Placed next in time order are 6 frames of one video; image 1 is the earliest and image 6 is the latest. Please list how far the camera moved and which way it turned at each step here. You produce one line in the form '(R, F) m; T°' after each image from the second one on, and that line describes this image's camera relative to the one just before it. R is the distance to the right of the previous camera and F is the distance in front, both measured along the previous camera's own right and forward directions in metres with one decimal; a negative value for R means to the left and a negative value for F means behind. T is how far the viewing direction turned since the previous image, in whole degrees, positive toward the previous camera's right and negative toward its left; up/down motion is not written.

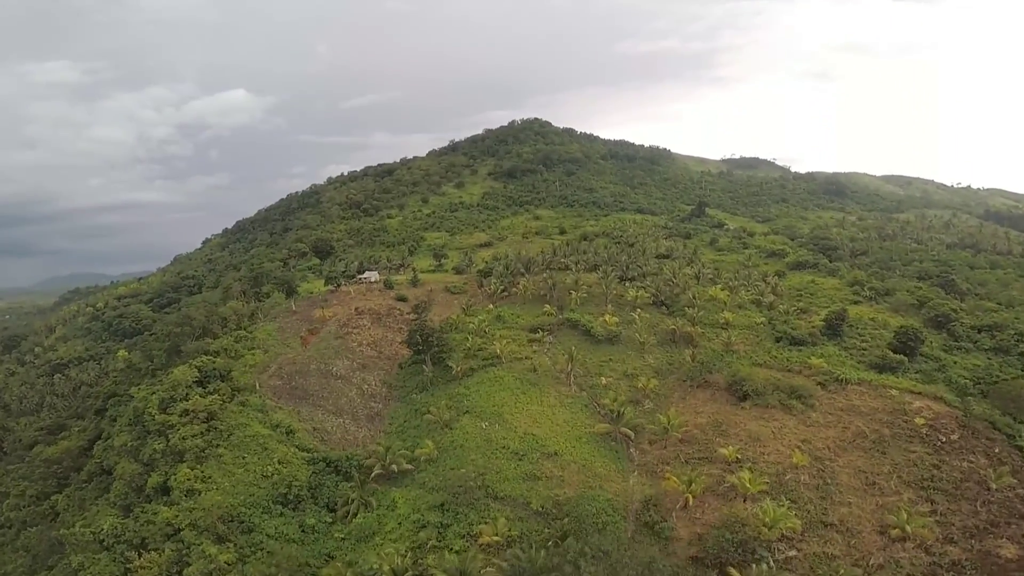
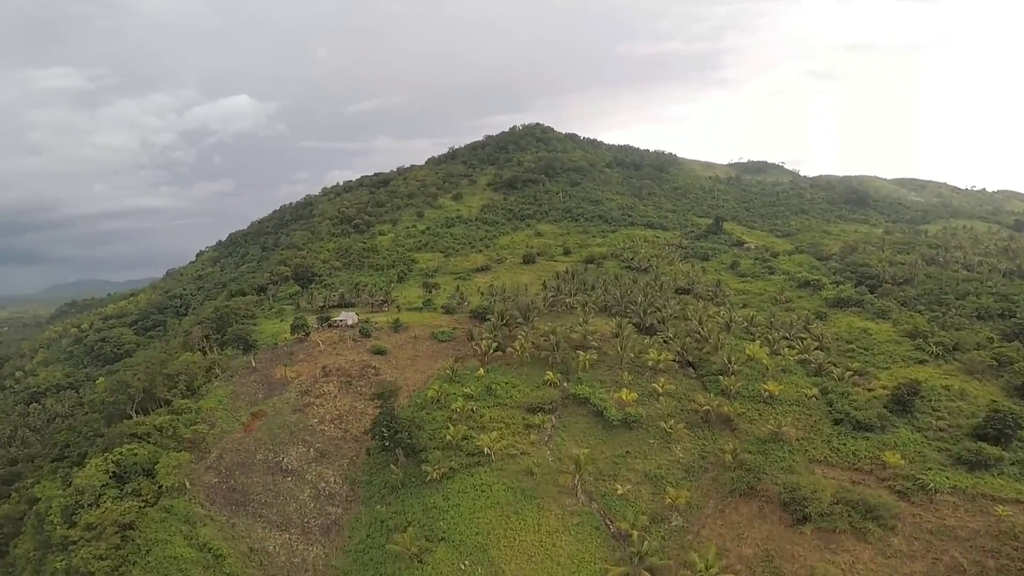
(+0.7, +7.4) m; 0°
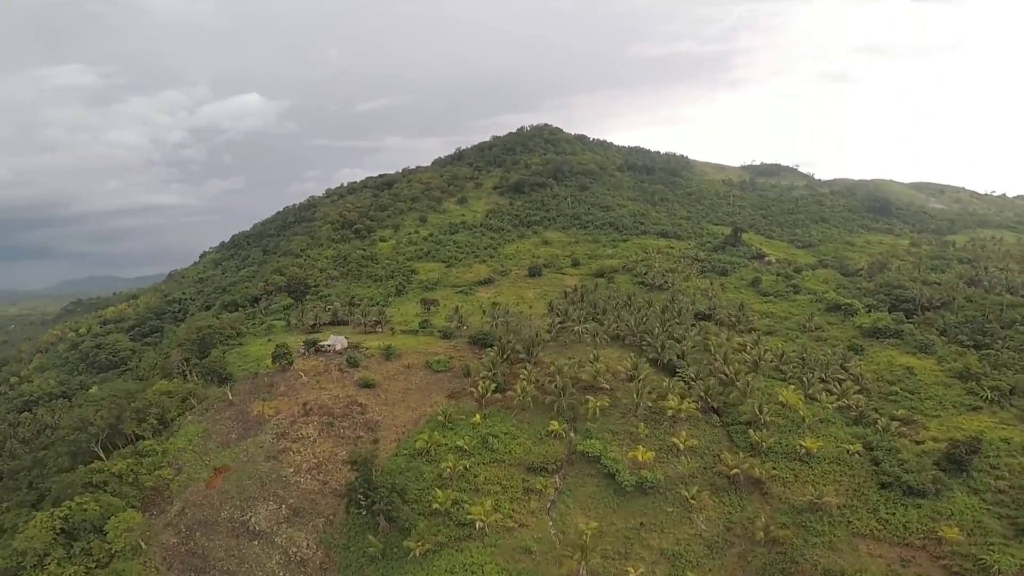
(+0.4, +4.3) m; -1°
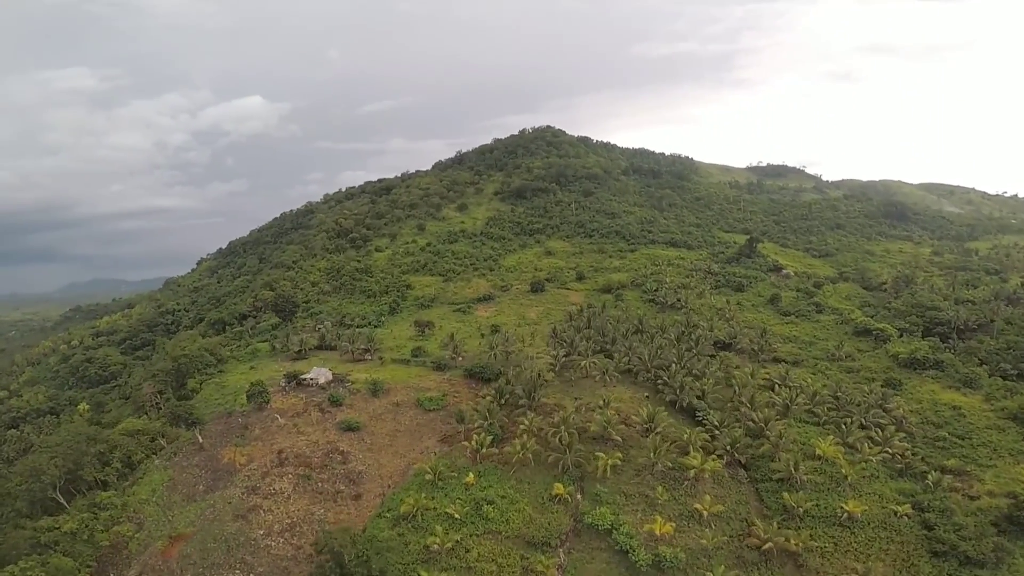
(+0.3, +4.1) m; 0°
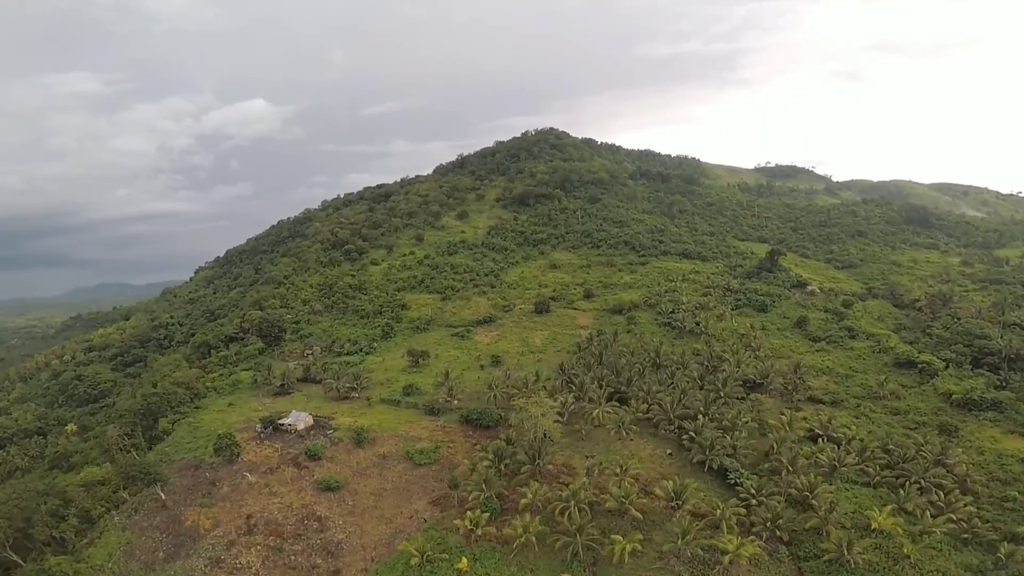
(+0.2, +4.7) m; 0°
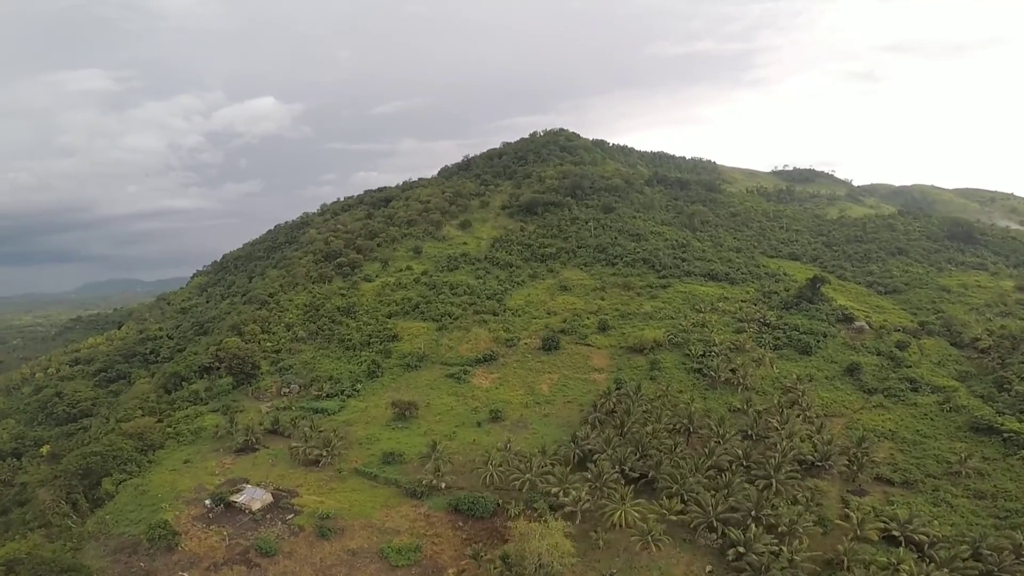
(+0.3, +7.1) m; -1°
